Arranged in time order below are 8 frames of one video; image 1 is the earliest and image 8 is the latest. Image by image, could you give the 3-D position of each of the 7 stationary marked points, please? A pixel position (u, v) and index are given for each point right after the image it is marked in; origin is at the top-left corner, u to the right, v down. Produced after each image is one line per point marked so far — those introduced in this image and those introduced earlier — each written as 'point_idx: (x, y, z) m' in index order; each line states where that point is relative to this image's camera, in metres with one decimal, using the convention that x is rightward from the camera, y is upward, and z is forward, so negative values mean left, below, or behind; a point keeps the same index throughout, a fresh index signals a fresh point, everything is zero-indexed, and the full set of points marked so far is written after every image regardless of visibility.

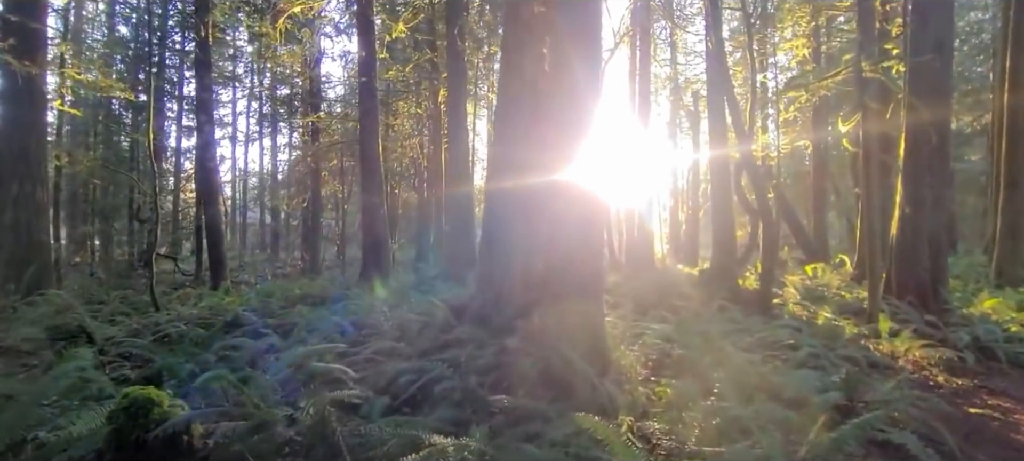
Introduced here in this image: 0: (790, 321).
0: (+4.6, -1.5, +8.2) m
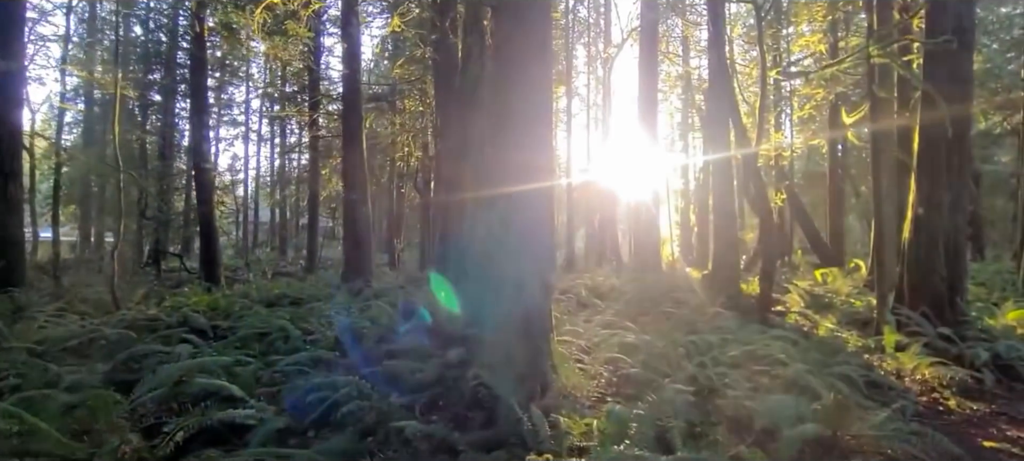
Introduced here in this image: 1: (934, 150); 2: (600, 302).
0: (+4.1, -1.6, +7.4) m
1: (+7.0, +1.3, +8.1) m
2: (+2.1, -1.6, +11.4) m
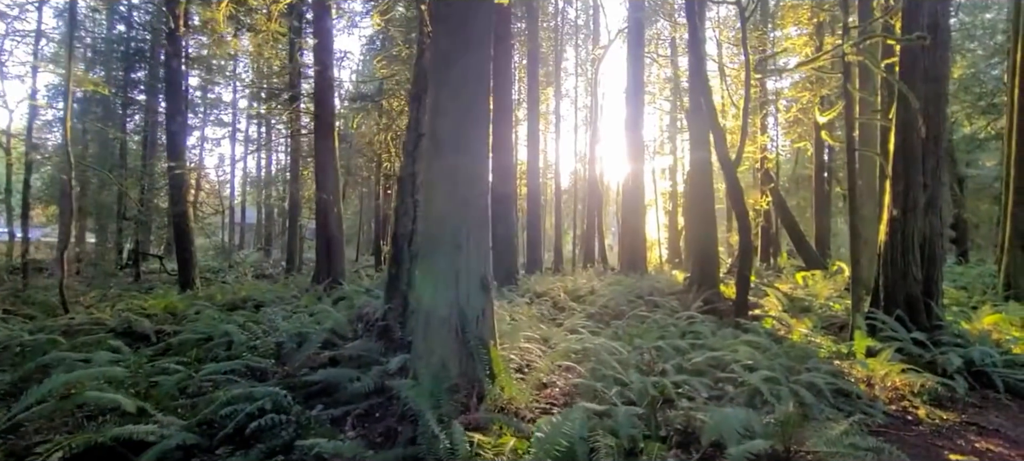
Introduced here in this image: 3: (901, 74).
0: (+3.6, -1.6, +7.2) m
1: (+6.5, +1.3, +7.9) m
2: (+1.5, -1.7, +11.2) m
3: (+6.5, +2.7, +8.2) m
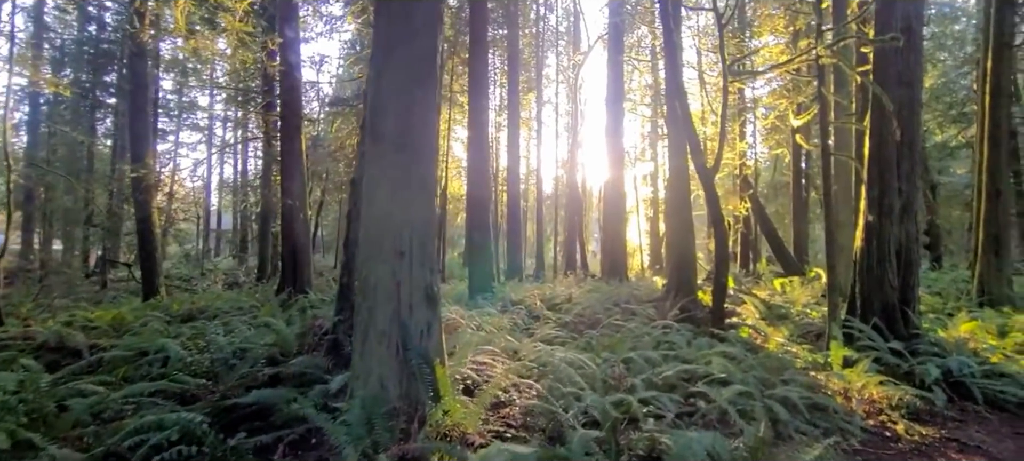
0: (+3.1, -1.7, +6.9) m
1: (+5.9, +1.2, +7.8) m
2: (+0.9, -1.8, +10.8) m
3: (+6.0, +2.6, +8.1) m
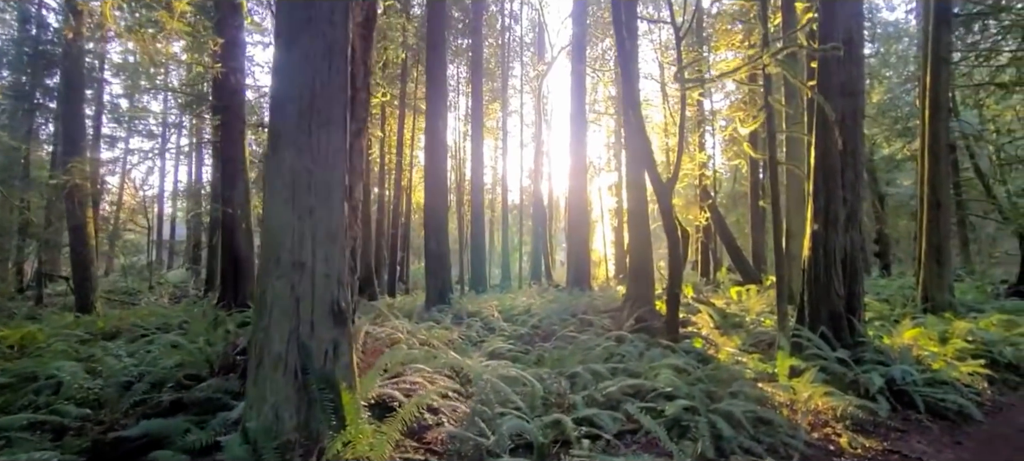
0: (+2.3, -1.8, +6.7) m
1: (+5.1, +1.1, +7.8) m
2: (-0.2, -2.0, +10.5) m
3: (+5.1, +2.4, +8.2) m
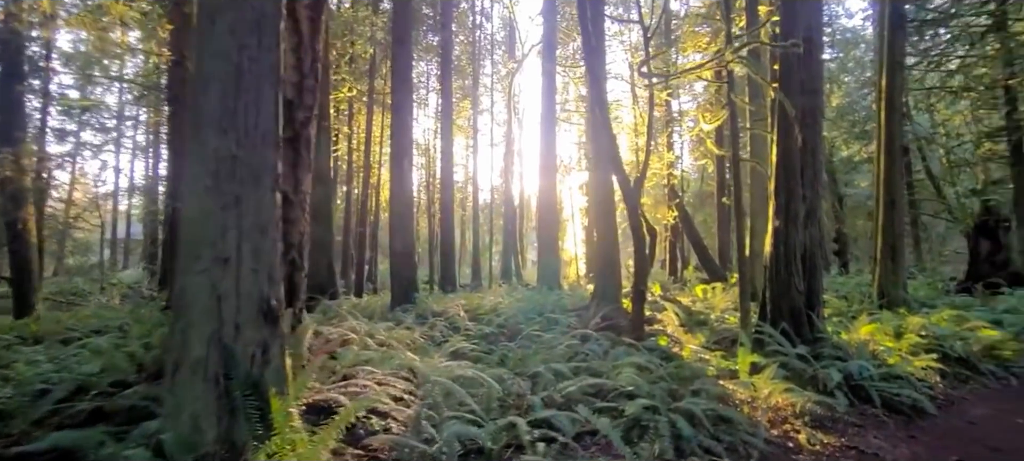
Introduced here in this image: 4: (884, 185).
0: (+1.8, -1.7, +6.6) m
1: (+4.5, +1.1, +7.9) m
2: (-0.9, -2.0, +10.3) m
3: (+4.5, +2.5, +8.3) m
4: (+9.5, +1.2, +12.5) m
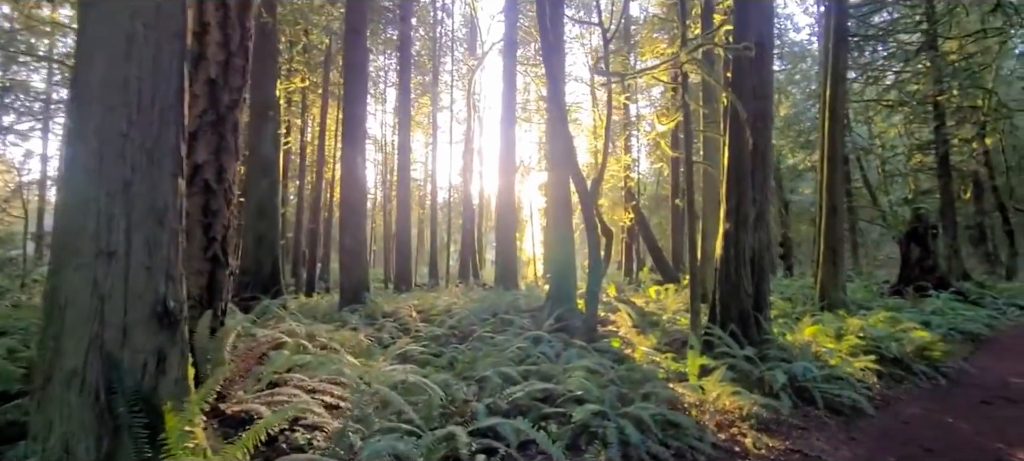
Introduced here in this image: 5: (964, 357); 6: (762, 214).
0: (+1.1, -1.7, +6.5) m
1: (+3.8, +1.1, +8.0) m
2: (-1.9, -1.9, +9.9) m
3: (+3.8, +2.4, +8.4) m
4: (+8.4, +1.1, +12.9) m
5: (+8.5, -2.4, +9.2) m
6: (+4.1, +0.3, +8.0) m
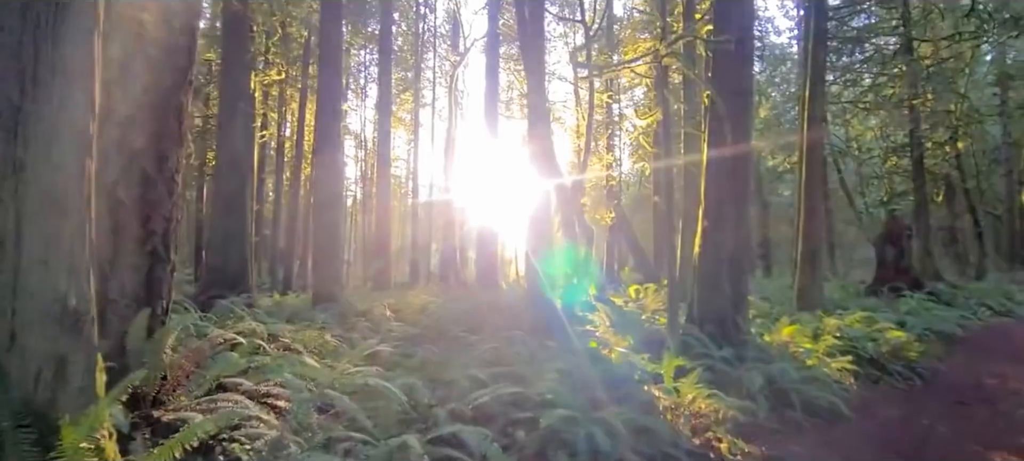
0: (+0.7, -1.7, +6.3) m
1: (+3.4, +1.1, +7.9) m
2: (-2.3, -1.9, +9.6) m
3: (+3.4, +2.5, +8.2) m
4: (+7.8, +1.1, +12.9) m
5: (+8.1, -2.4, +9.2) m
6: (+3.7, +0.3, +7.9) m
